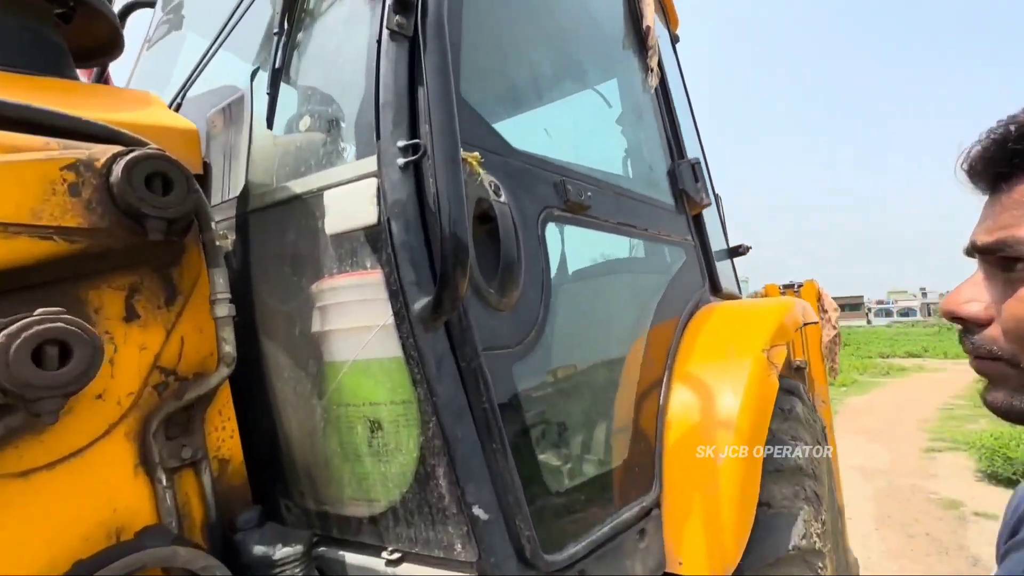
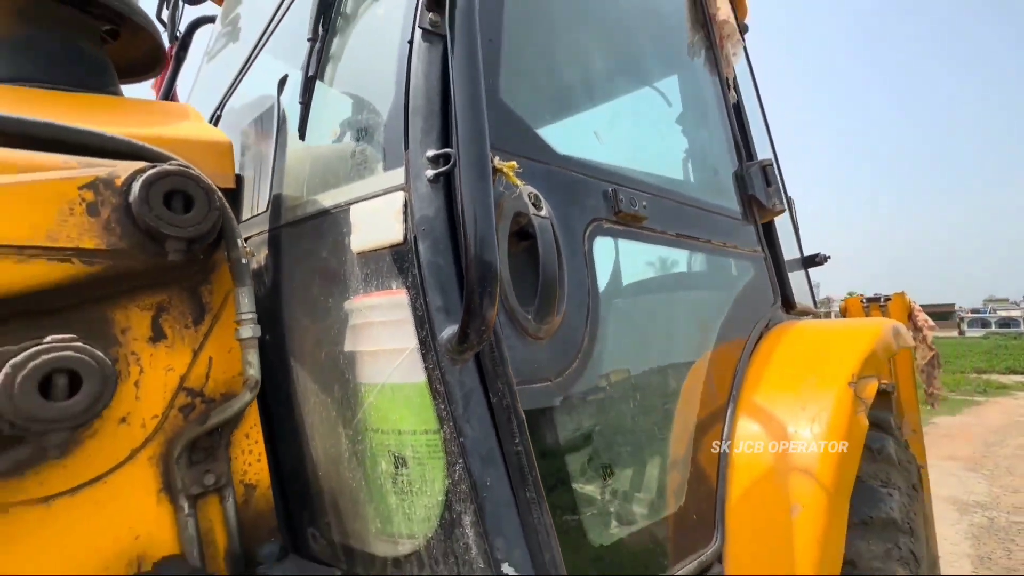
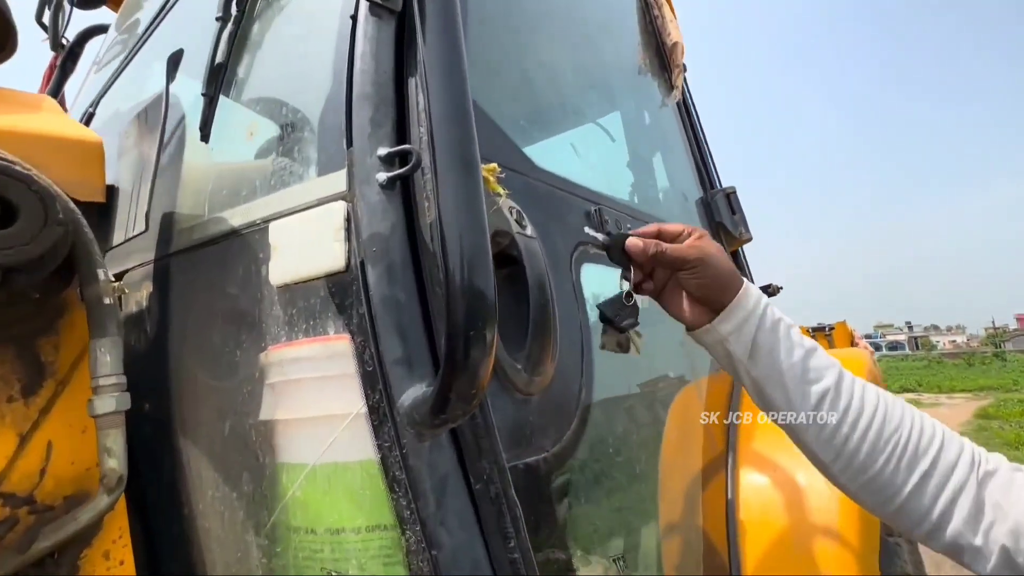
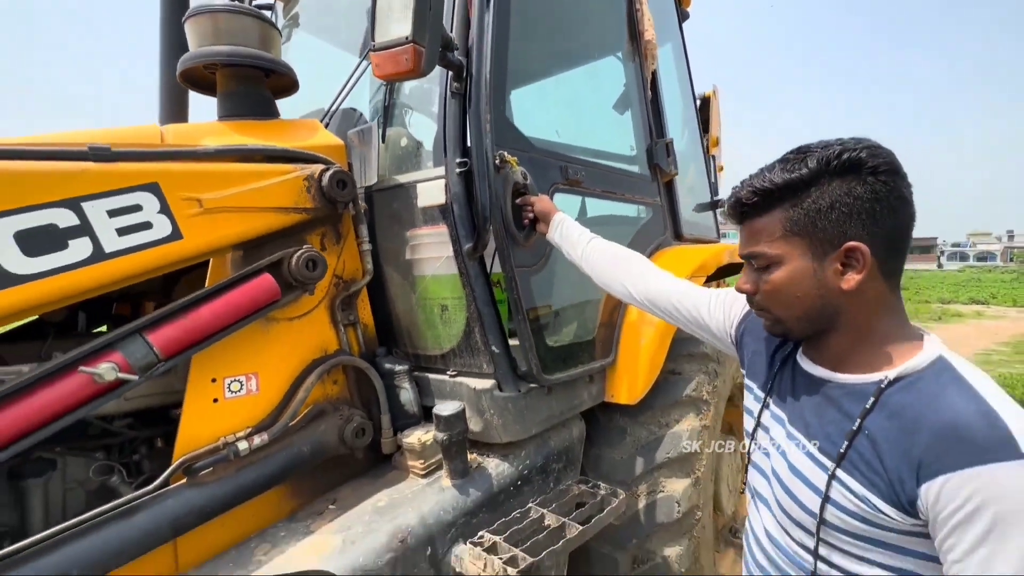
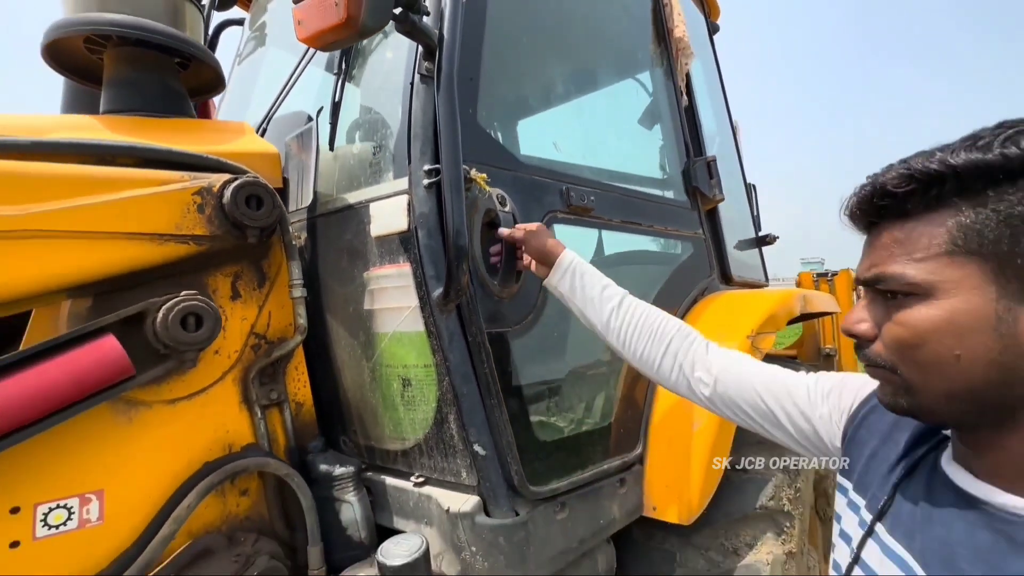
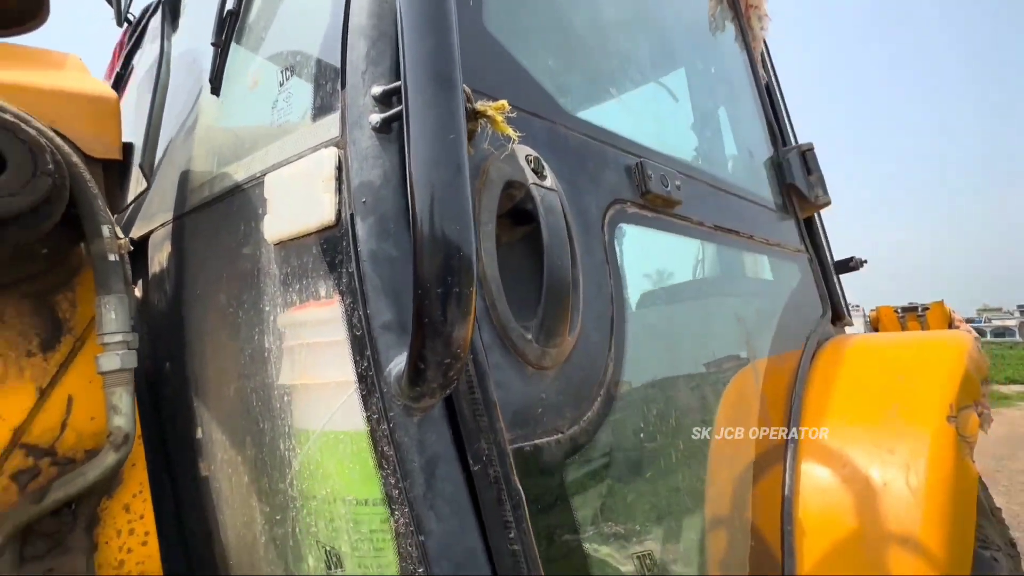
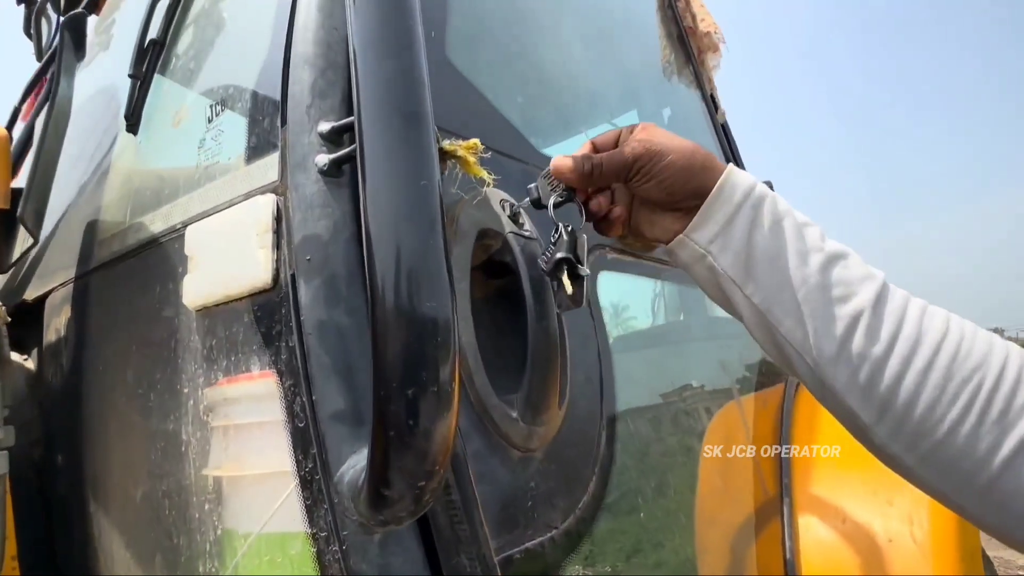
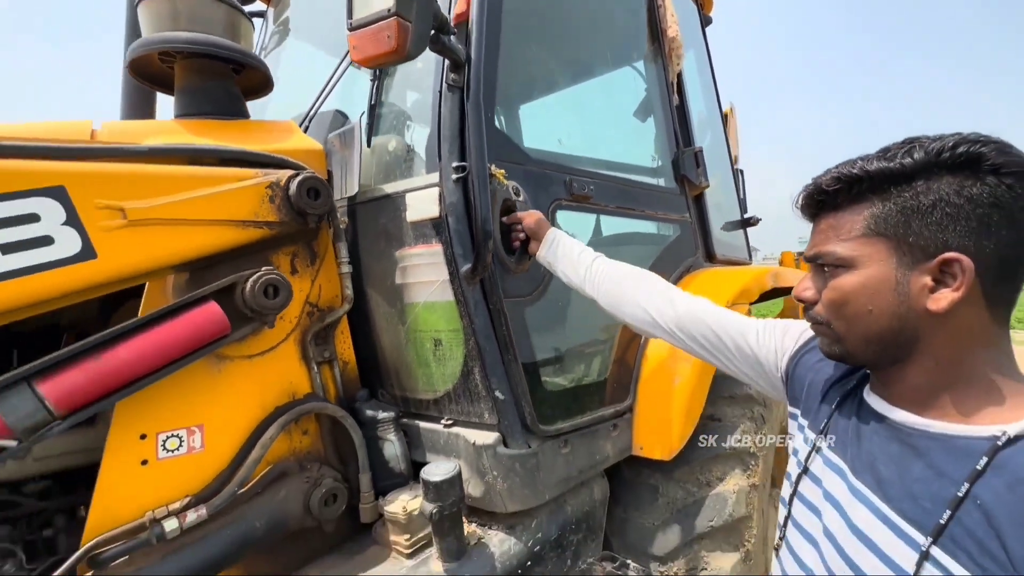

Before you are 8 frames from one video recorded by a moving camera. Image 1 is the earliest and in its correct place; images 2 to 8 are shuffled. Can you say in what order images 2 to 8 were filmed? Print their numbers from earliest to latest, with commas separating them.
3, 7, 6, 2, 5, 8, 4
